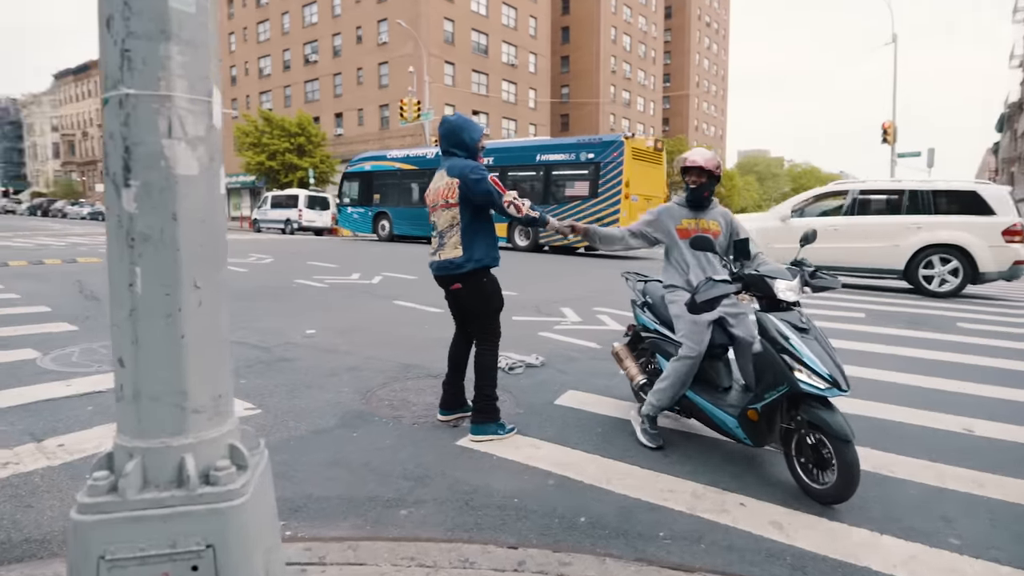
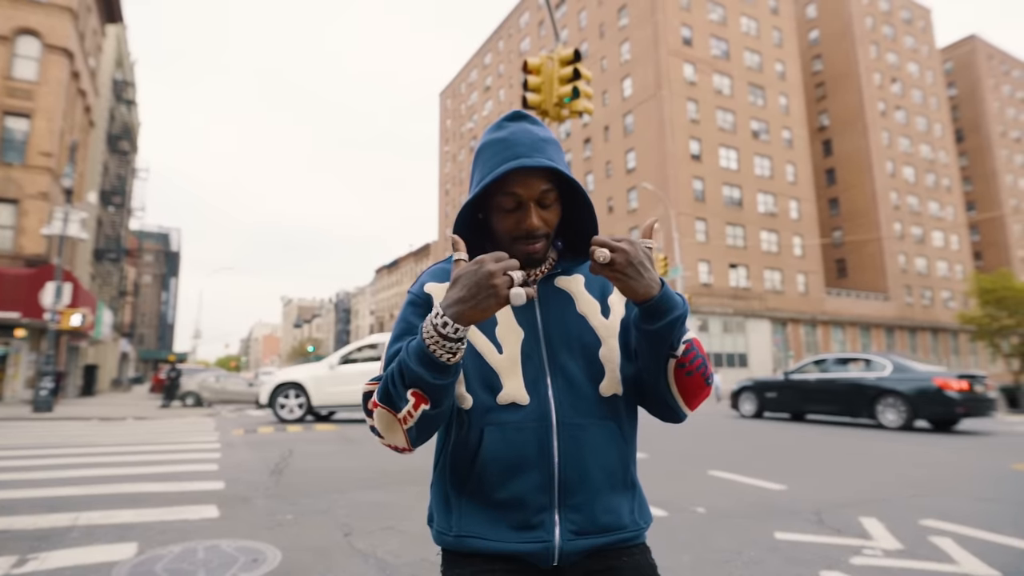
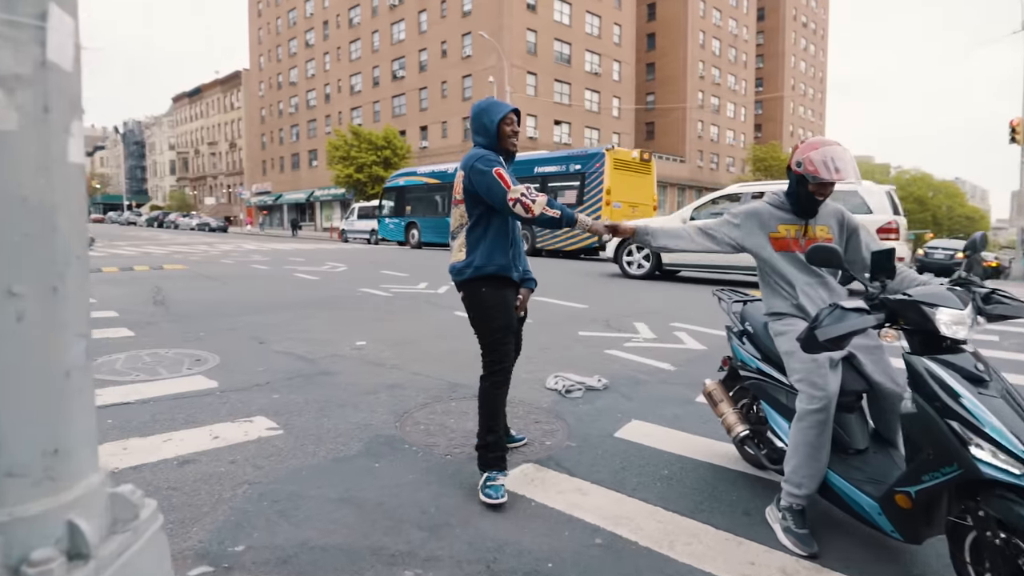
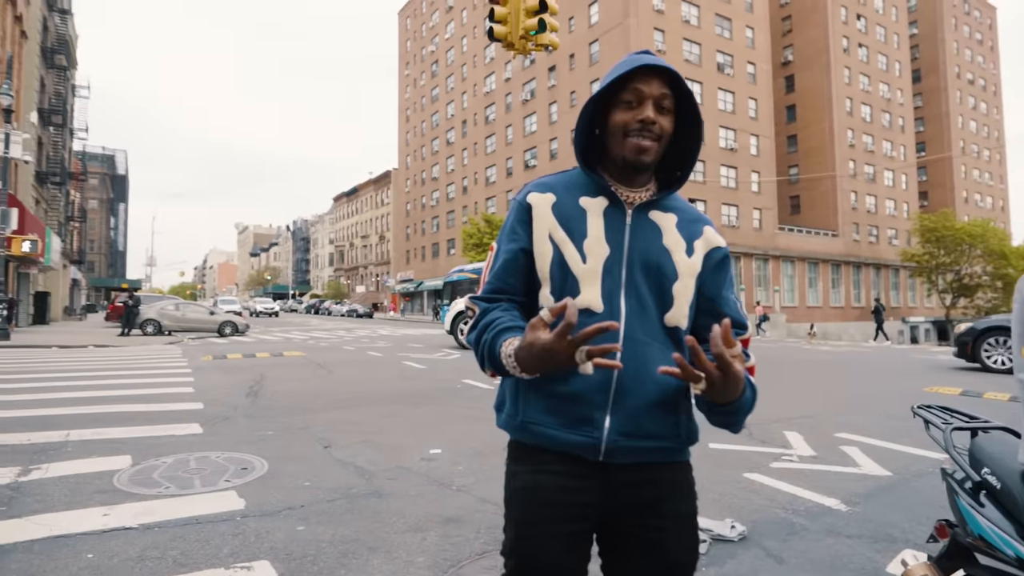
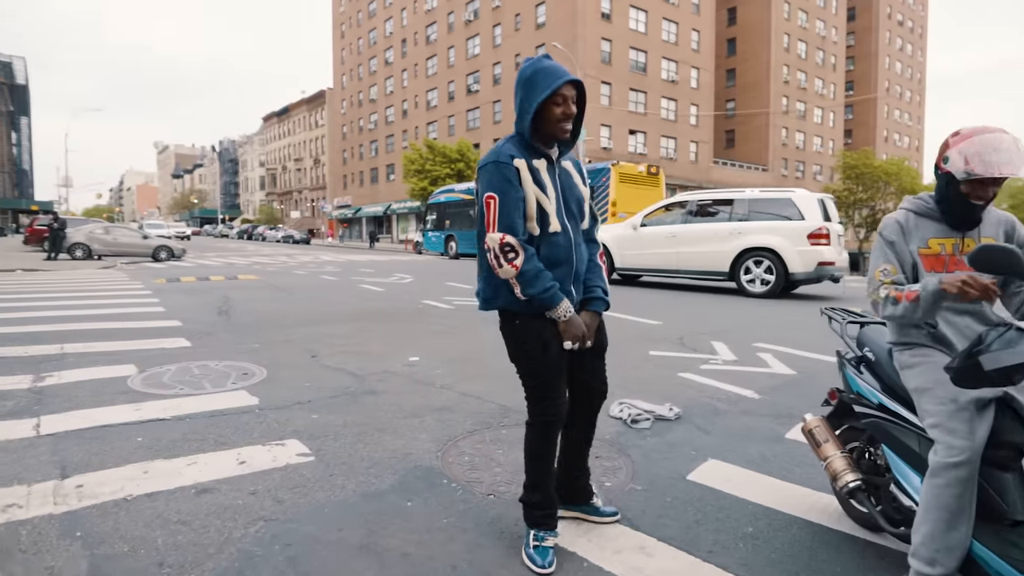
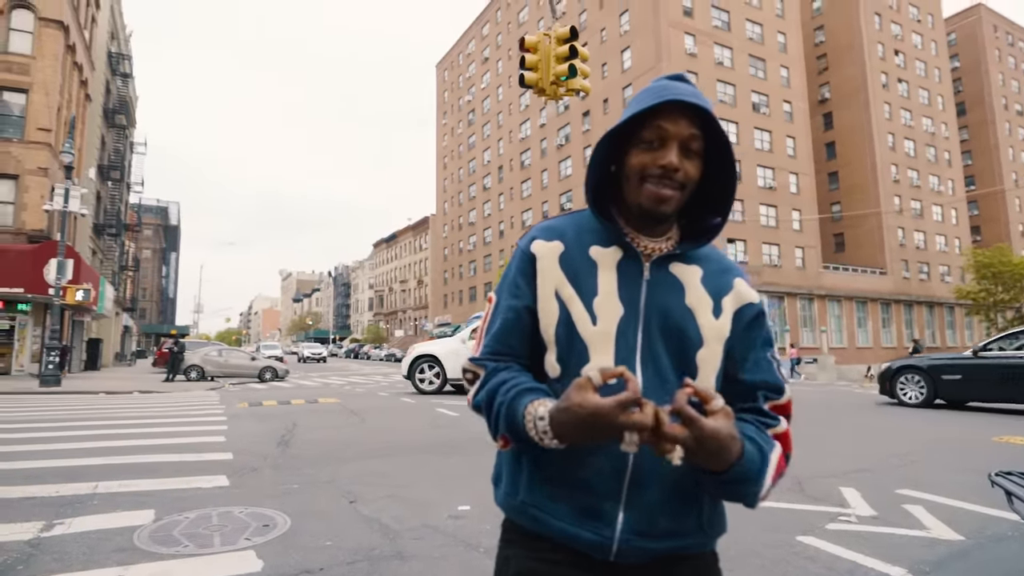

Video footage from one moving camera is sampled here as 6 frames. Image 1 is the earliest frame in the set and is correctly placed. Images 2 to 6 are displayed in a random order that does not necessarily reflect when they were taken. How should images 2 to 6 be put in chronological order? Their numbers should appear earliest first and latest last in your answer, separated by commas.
3, 5, 4, 6, 2
